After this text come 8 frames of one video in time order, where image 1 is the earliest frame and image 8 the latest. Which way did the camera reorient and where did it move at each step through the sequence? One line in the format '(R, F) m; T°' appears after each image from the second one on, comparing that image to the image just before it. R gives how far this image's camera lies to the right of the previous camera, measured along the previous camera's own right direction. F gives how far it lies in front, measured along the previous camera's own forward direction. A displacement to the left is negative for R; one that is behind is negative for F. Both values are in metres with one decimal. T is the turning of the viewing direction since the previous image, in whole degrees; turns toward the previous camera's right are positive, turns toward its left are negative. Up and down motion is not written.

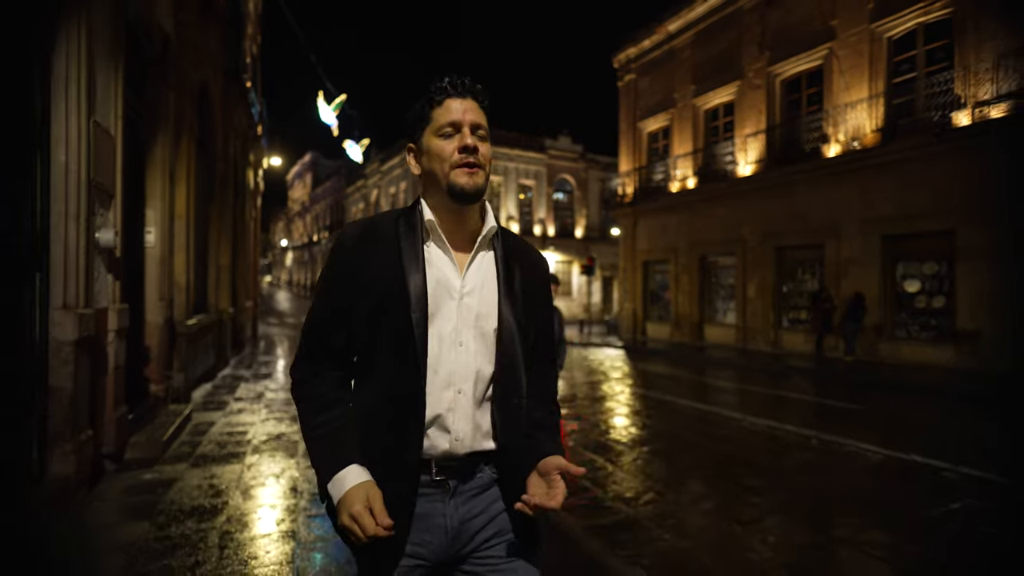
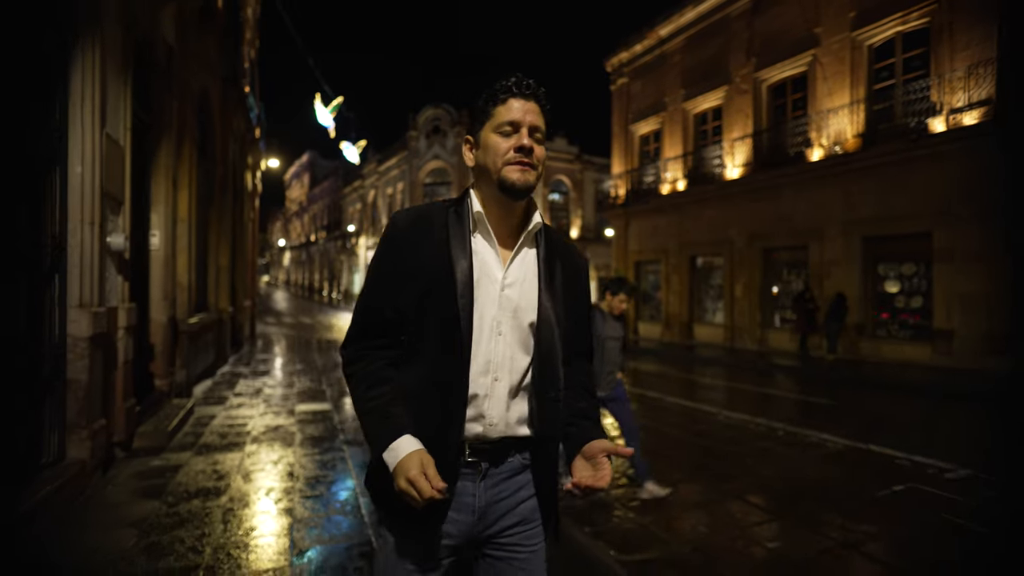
(+0.2, -0.4) m; 0°
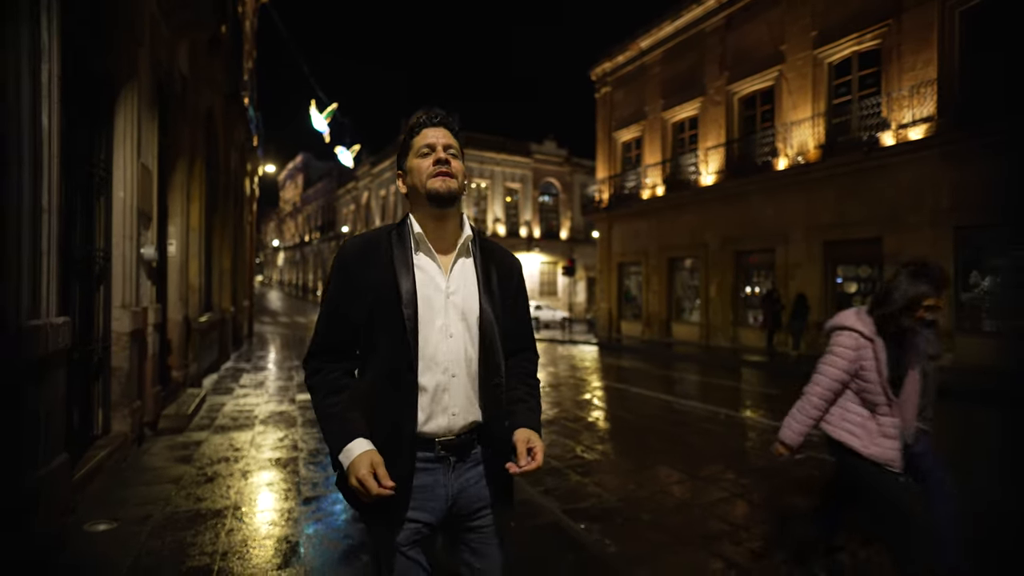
(+0.3, -1.0) m; +1°
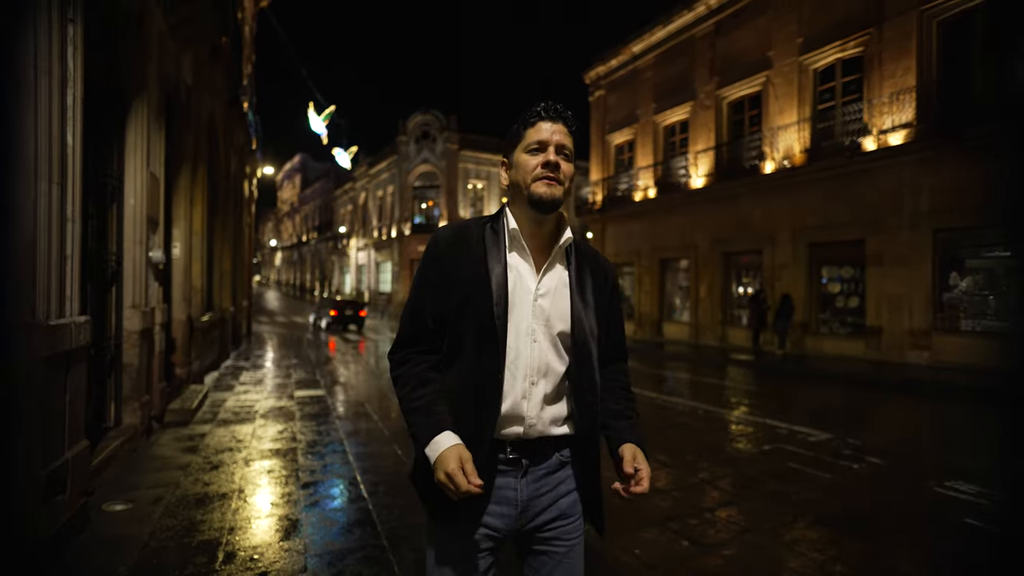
(+0.1, -0.4) m; 0°
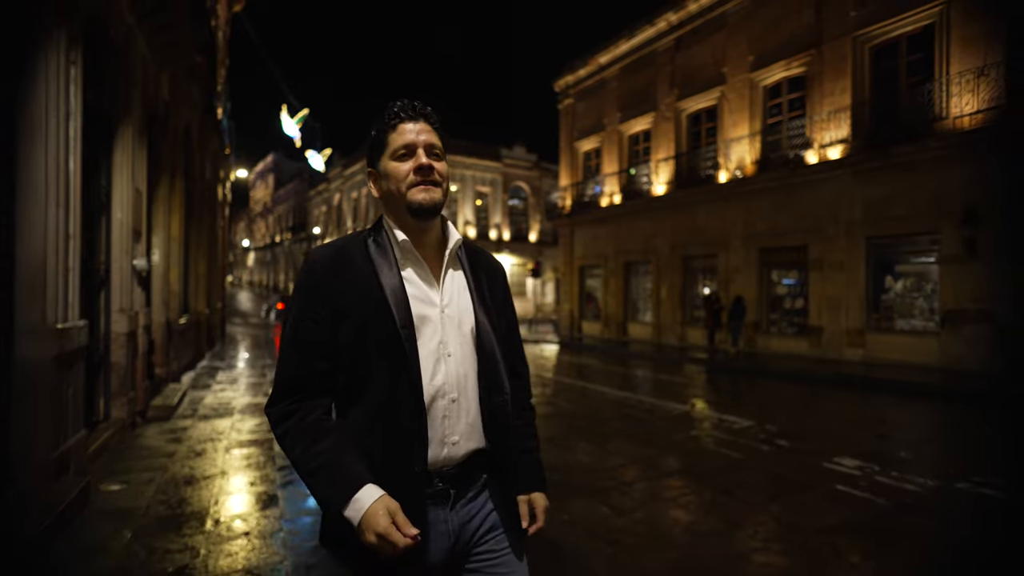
(+0.2, -0.8) m; +2°
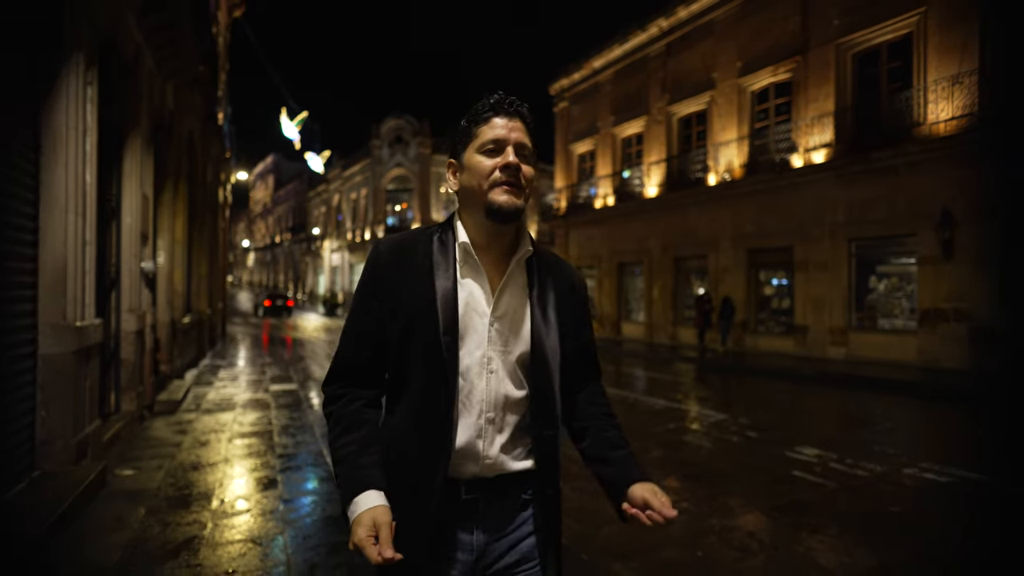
(+0.2, -0.4) m; 0°
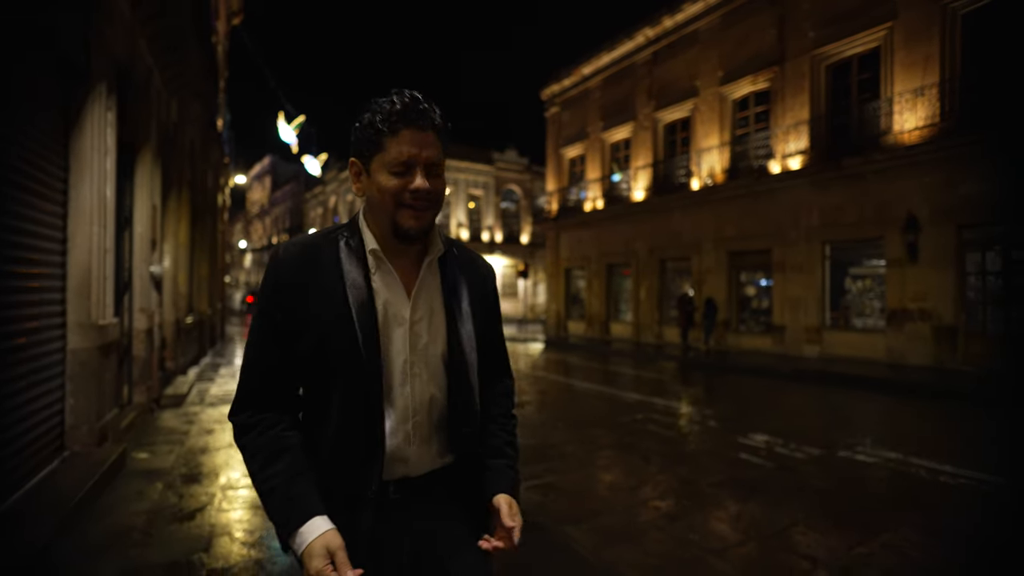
(+0.2, -0.7) m; 0°
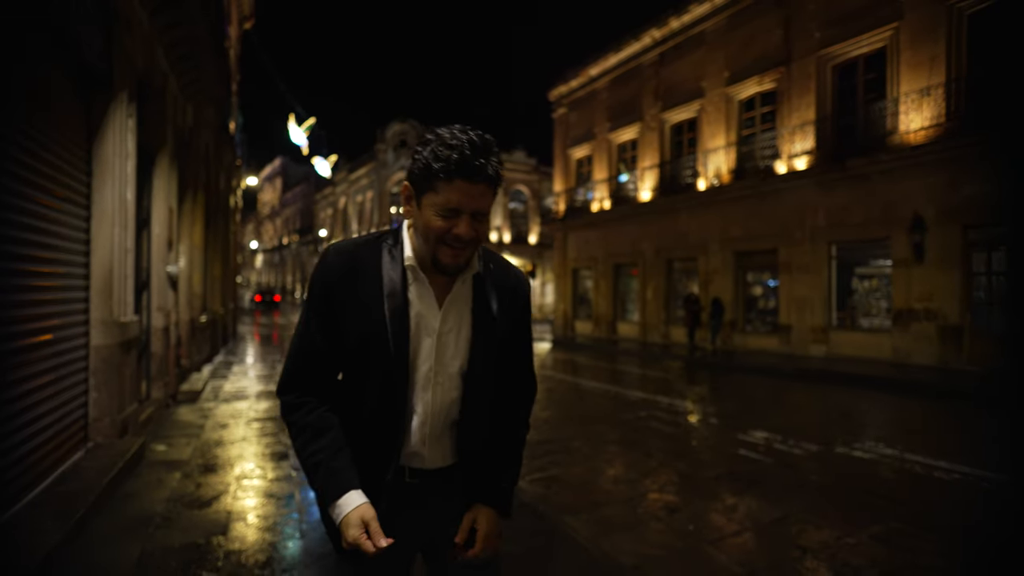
(0.0, -0.2) m; -1°
